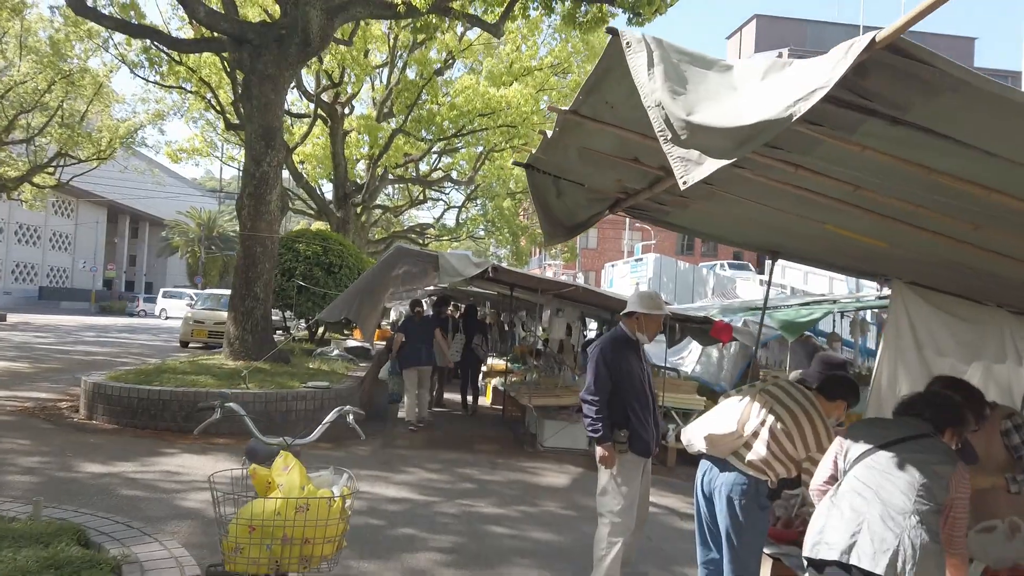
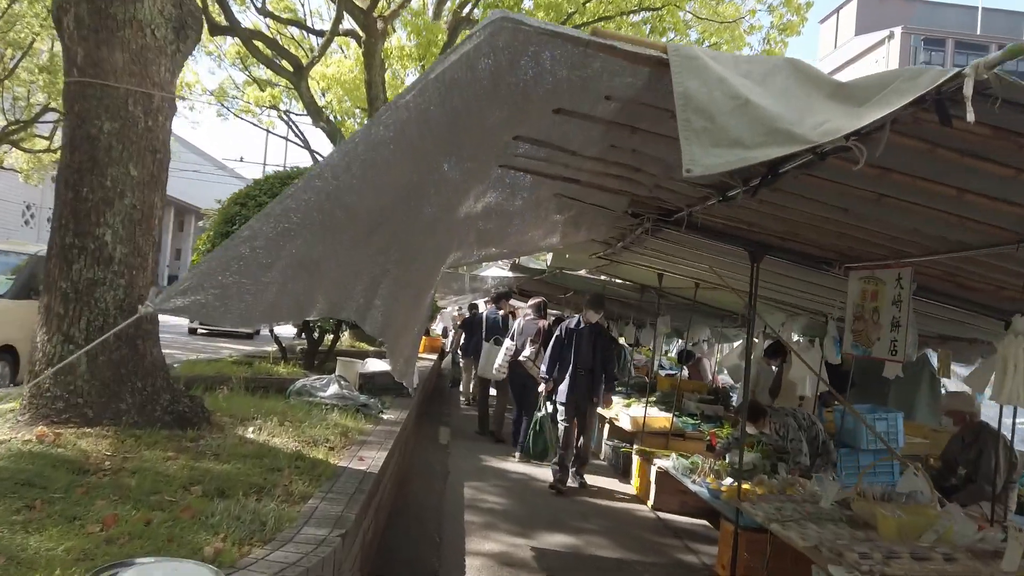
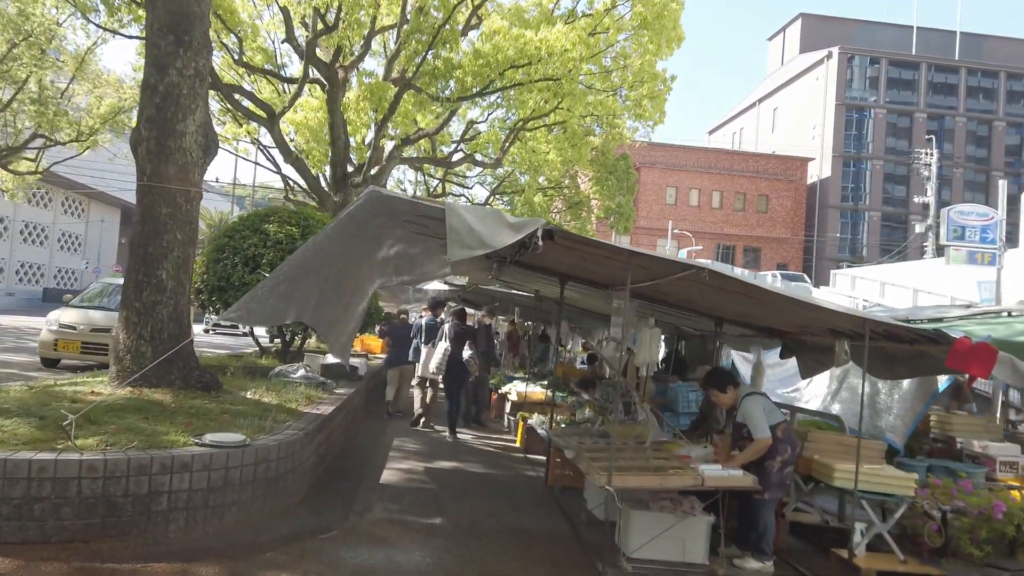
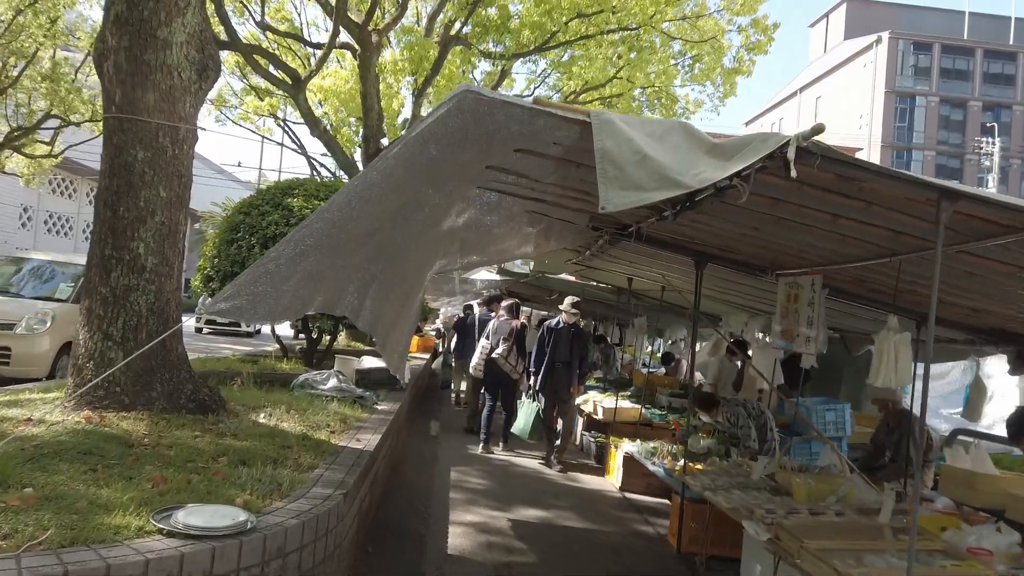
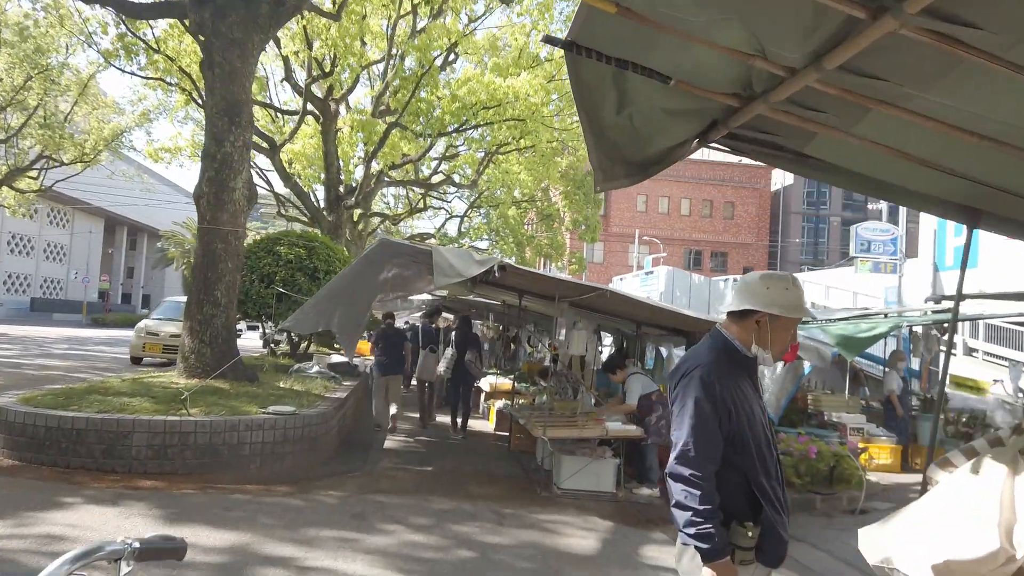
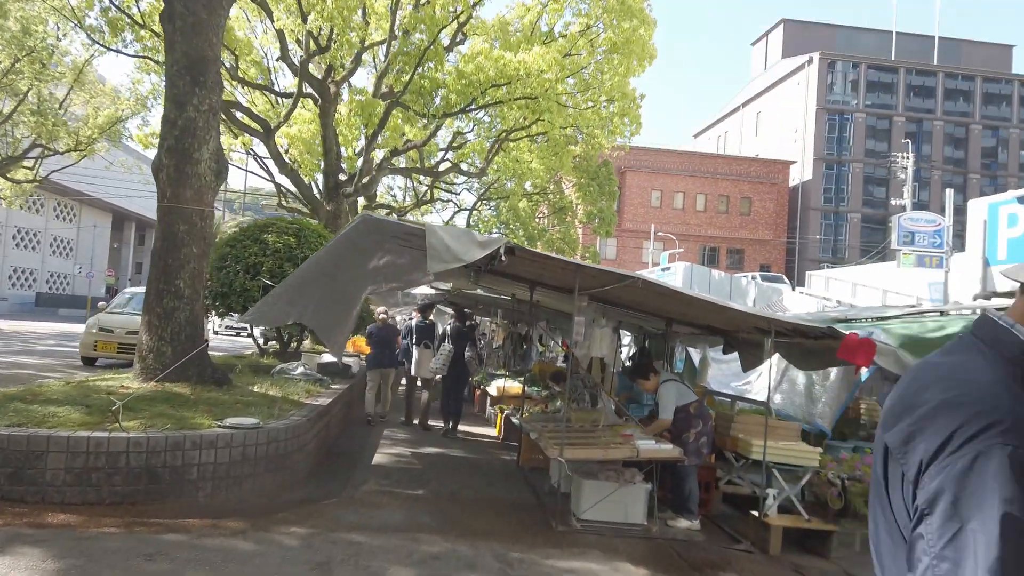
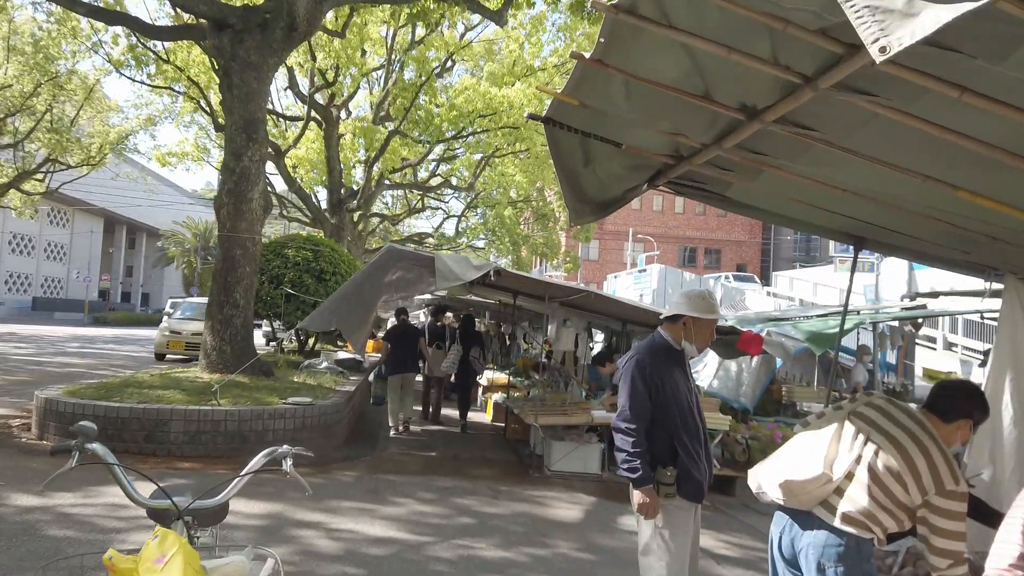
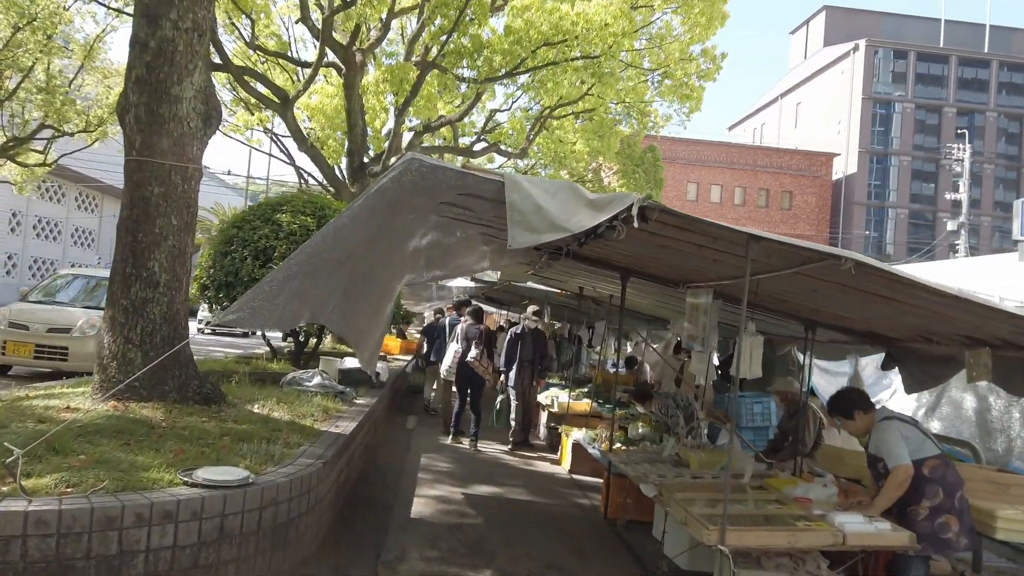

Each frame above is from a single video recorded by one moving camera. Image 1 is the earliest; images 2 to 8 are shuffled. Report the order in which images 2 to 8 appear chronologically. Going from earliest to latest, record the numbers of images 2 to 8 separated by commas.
7, 5, 6, 3, 8, 4, 2
